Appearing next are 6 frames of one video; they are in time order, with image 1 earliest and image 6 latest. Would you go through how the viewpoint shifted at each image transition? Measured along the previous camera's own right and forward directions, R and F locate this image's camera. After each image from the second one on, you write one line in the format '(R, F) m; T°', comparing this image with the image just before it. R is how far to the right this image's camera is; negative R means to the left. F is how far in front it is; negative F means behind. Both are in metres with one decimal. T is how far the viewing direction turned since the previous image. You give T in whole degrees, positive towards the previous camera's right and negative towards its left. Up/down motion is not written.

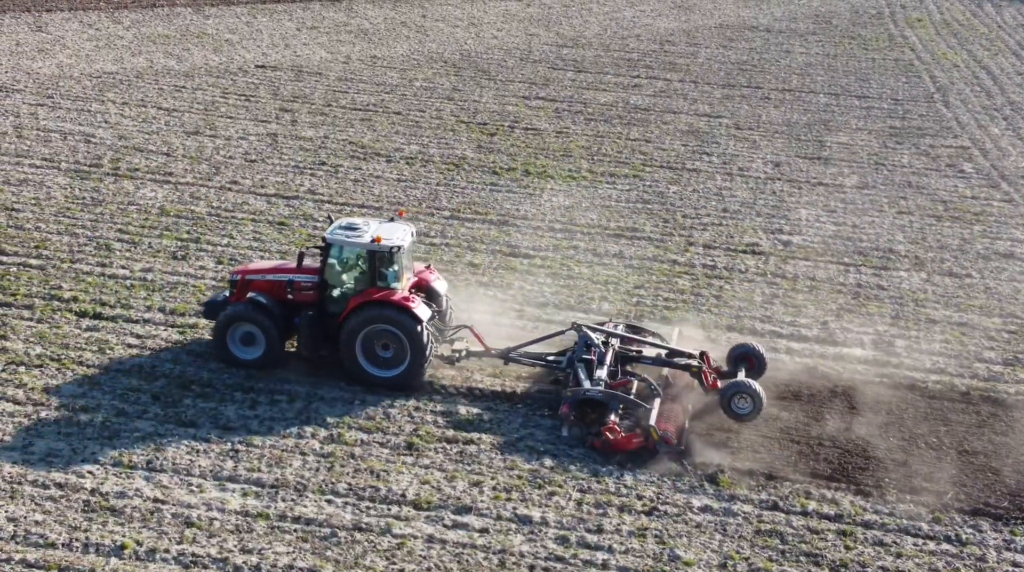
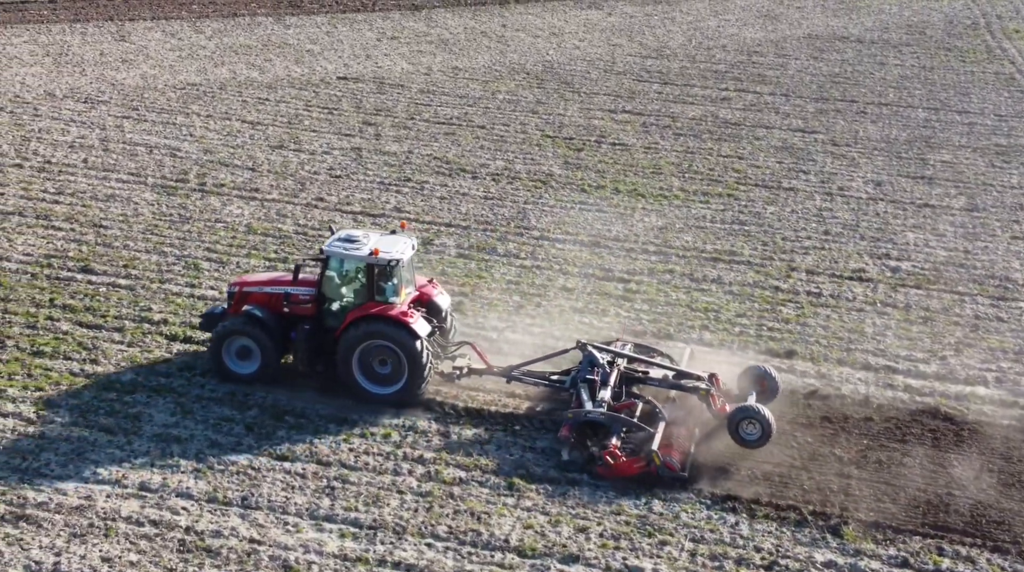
(-0.4, +0.4) m; -3°
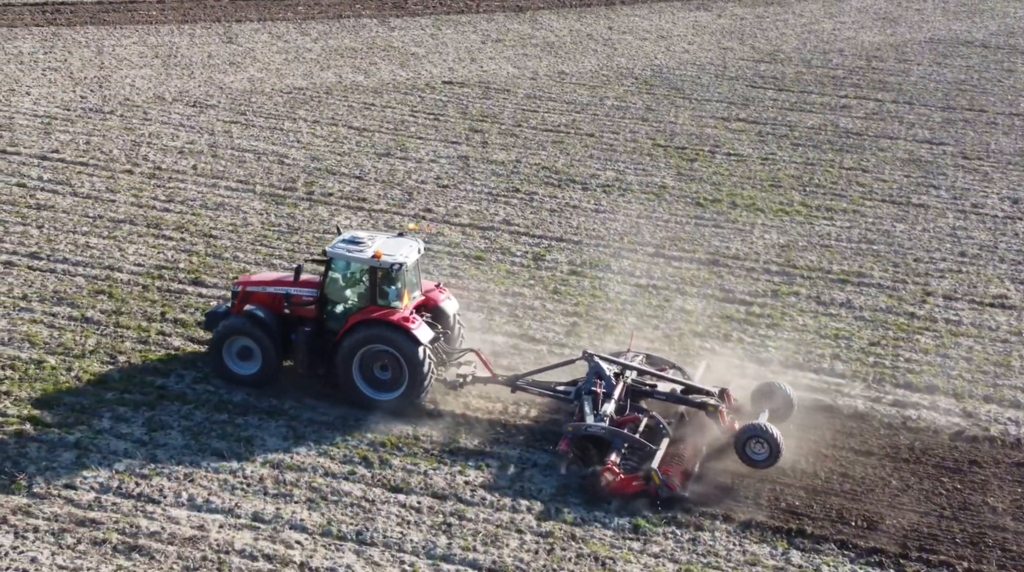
(-0.3, +0.5) m; -4°
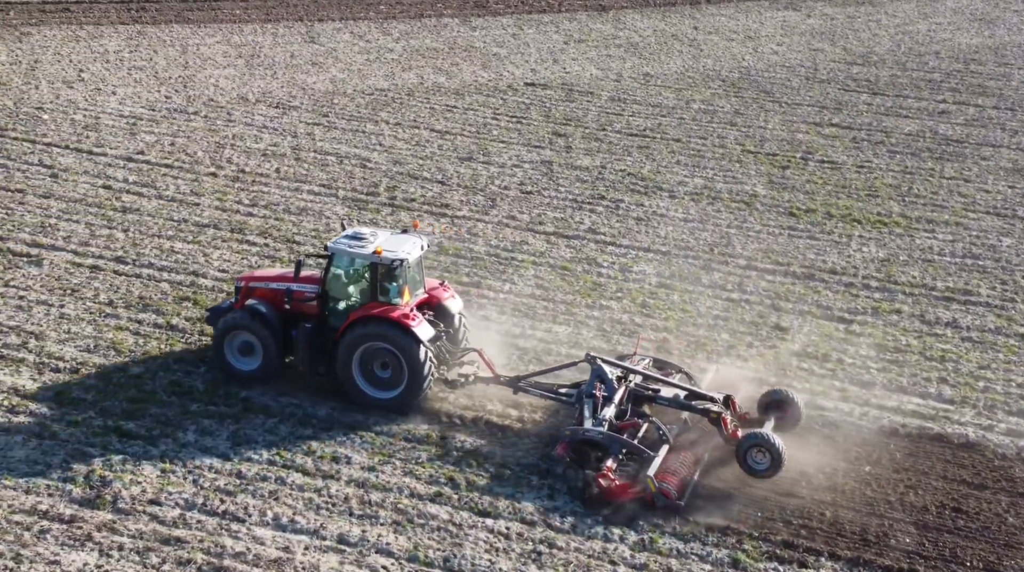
(-0.2, +0.4) m; -3°
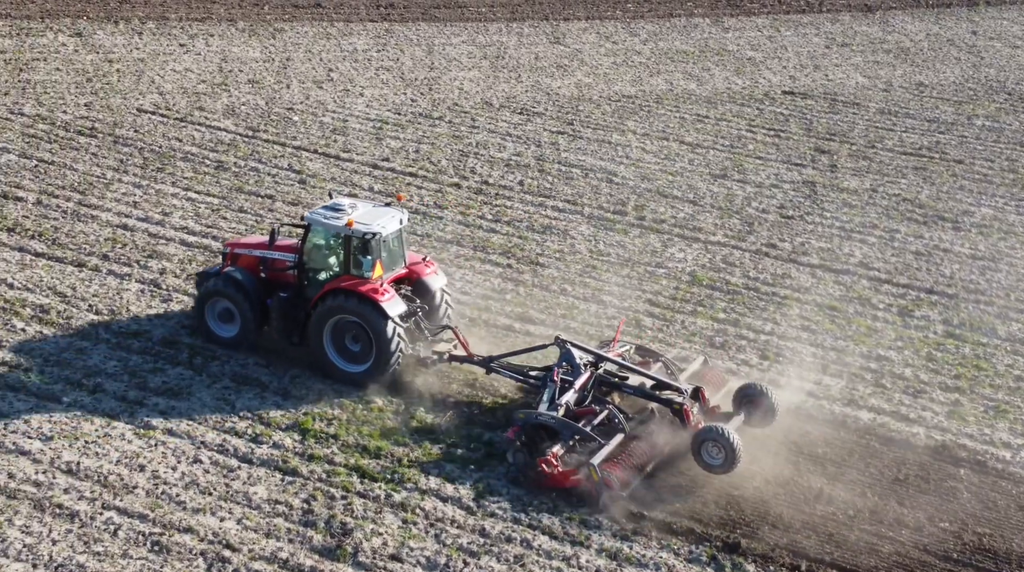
(-0.5, +1.0) m; -11°
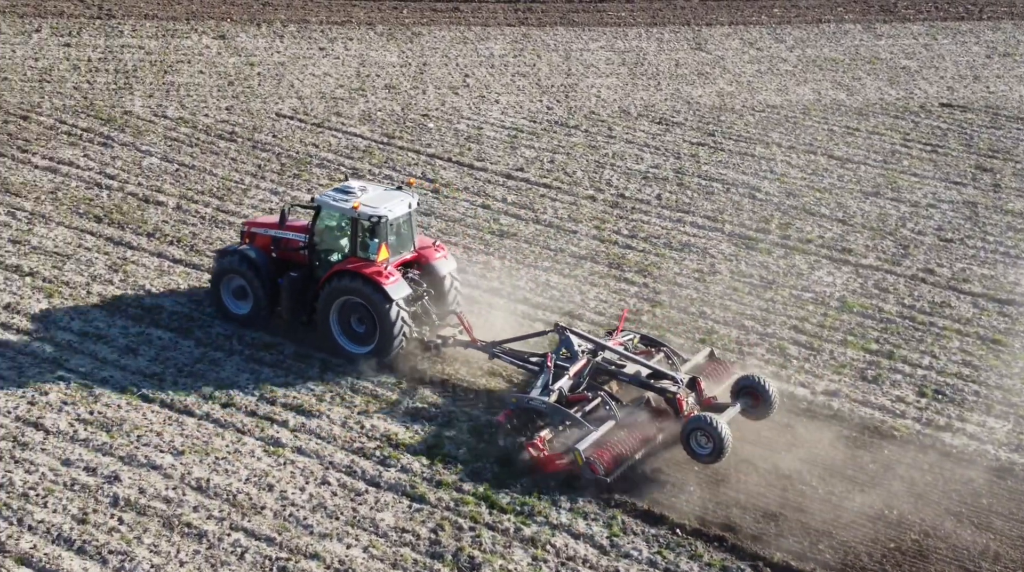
(-0.1, +0.5) m; -6°
